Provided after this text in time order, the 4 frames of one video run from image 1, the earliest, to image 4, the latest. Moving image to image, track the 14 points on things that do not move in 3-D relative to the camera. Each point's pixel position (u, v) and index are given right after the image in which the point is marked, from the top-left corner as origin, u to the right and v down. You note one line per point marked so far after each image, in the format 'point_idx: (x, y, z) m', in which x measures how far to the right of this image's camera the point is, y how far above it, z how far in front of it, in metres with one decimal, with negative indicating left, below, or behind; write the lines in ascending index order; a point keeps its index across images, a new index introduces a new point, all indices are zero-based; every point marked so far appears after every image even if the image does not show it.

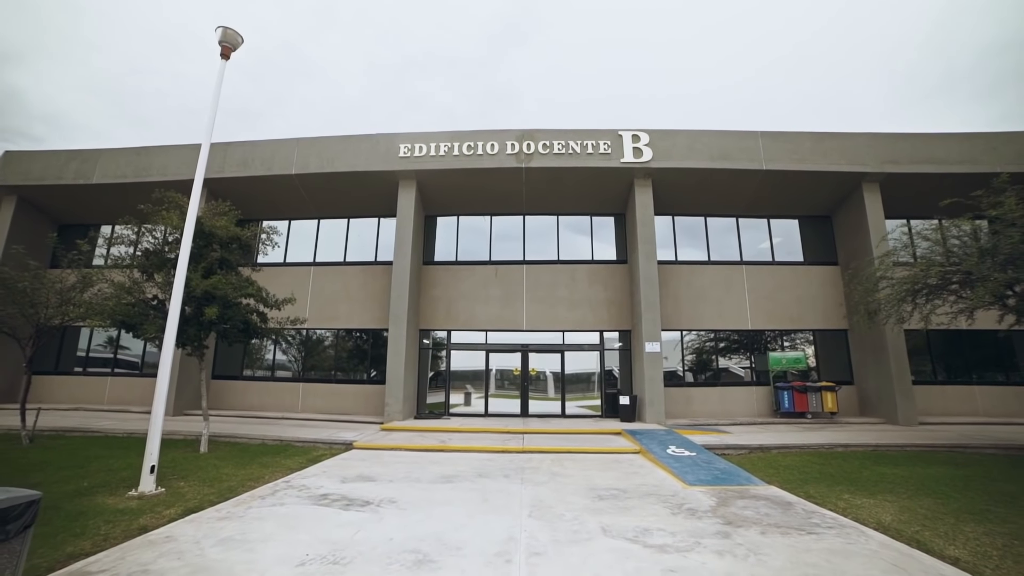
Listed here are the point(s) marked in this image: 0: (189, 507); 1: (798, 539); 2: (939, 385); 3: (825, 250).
0: (-4.2, -2.9, +6.0) m
1: (+3.0, -2.7, +4.8) m
2: (+14.1, -3.2, +15.0) m
3: (+11.6, +1.4, +16.7) m
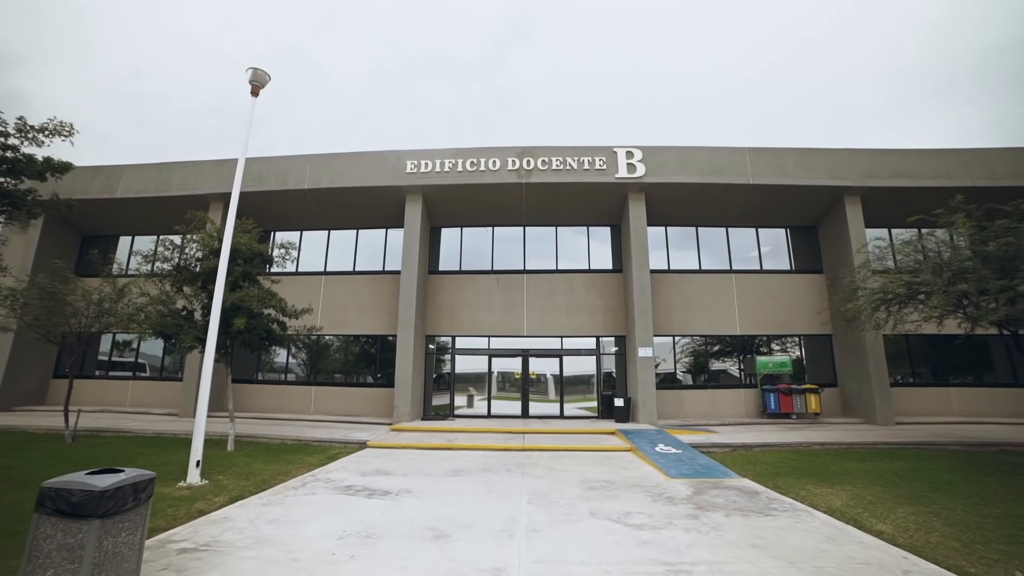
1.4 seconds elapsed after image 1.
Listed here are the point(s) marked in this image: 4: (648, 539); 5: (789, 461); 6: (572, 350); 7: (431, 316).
0: (-4.2, -3.1, +6.9) m
1: (+3.0, -2.9, +5.7) m
2: (+14.2, -3.5, +15.9) m
3: (+11.7, +1.2, +17.6) m
4: (+1.5, -2.8, +5.1) m
5: (+6.0, -3.8, +9.9) m
6: (+2.2, -2.3, +17.0) m
7: (-3.1, -1.1, +17.4) m
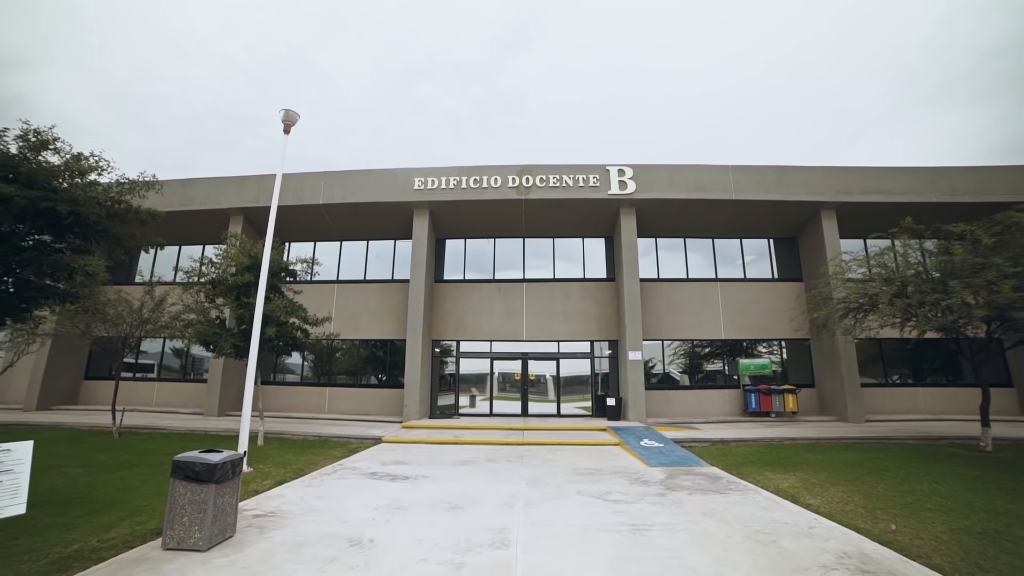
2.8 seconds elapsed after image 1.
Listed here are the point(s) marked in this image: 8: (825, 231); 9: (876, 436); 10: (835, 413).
0: (-4.2, -3.4, +8.1) m
1: (+3.0, -3.2, +7.0) m
2: (+14.2, -3.8, +17.1) m
3: (+11.7, +0.9, +18.9) m
4: (+1.5, -3.1, +6.4) m
5: (+6.1, -4.1, +11.2) m
6: (+2.3, -2.6, +18.2) m
7: (-3.1, -1.4, +18.7) m
8: (+11.9, +2.1, +17.3) m
9: (+9.8, -4.0, +12.2) m
10: (+11.8, -4.6, +16.6) m
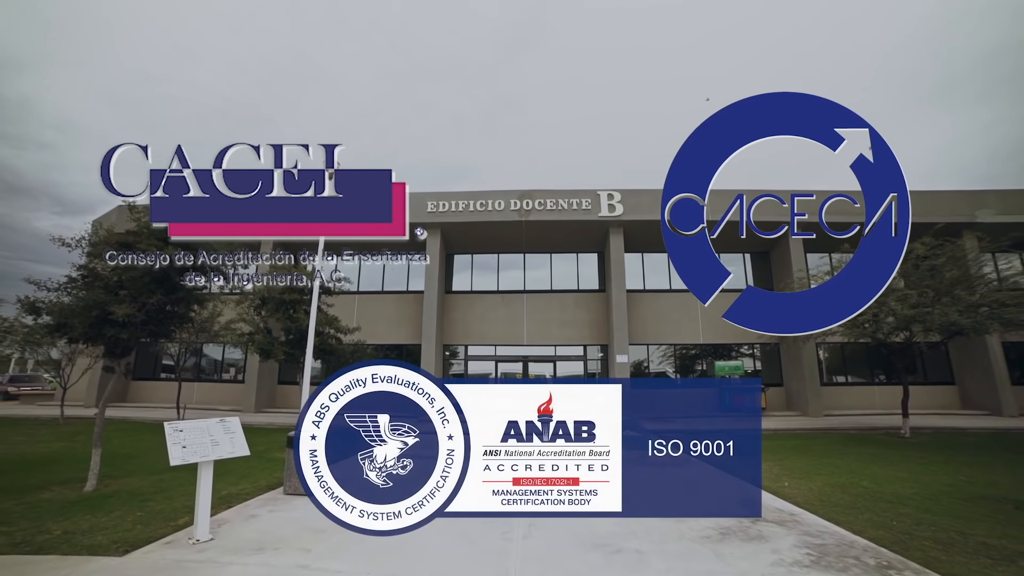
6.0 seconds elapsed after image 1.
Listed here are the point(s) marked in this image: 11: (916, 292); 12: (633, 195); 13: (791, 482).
0: (-4.1, -3.9, +10.4) m
1: (+3.1, -3.6, +9.2) m
2: (+14.3, -4.2, +19.4) m
3: (+11.8, +0.4, +21.1) m
4: (+1.6, -3.6, +8.6) m
5: (+6.1, -4.5, +13.4) m
6: (+2.4, -3.1, +20.5) m
7: (-3.0, -1.9, +20.9) m
8: (+11.9, +1.7, +19.5) m
9: (+9.9, -4.4, +14.5) m
10: (+11.9, -5.0, +18.9) m
11: (+10.4, -0.1, +11.6) m
12: (+5.2, +4.0, +19.5) m
13: (+4.8, -3.3, +7.8) m
